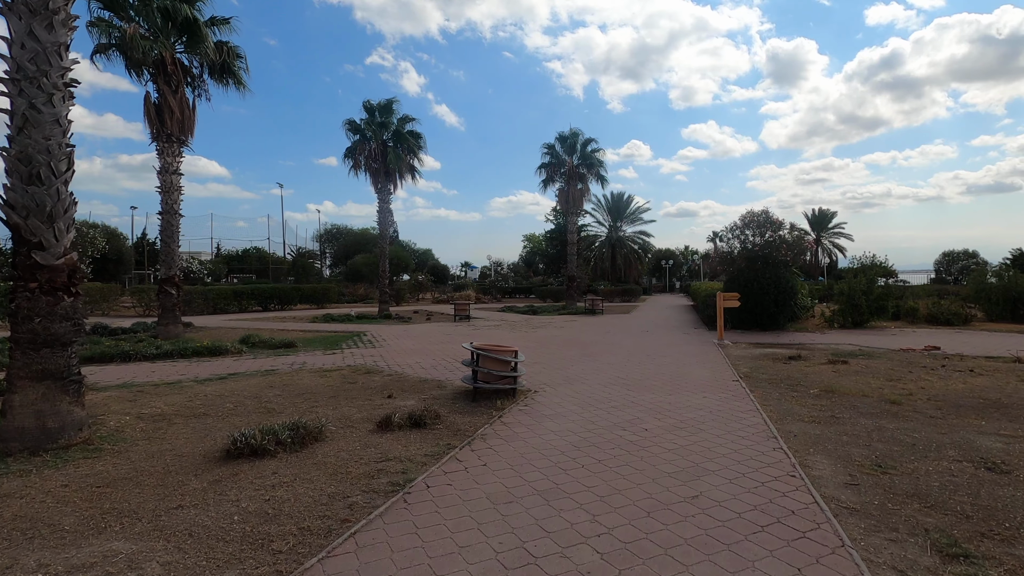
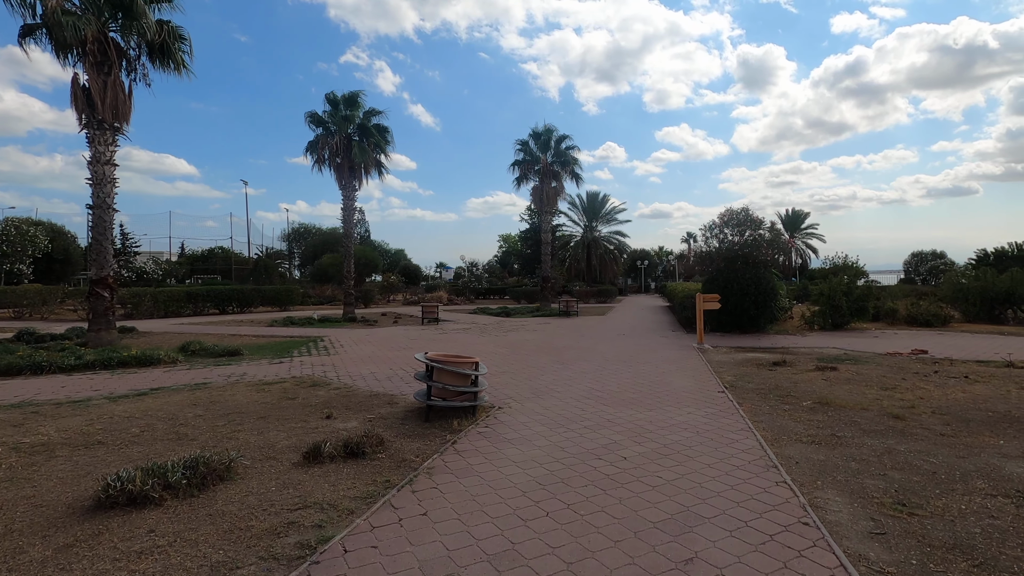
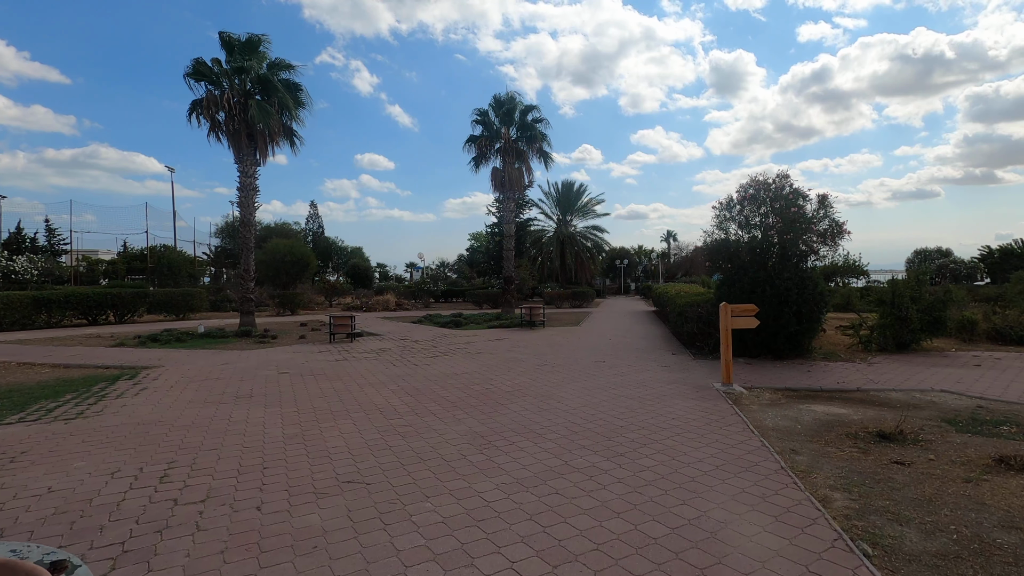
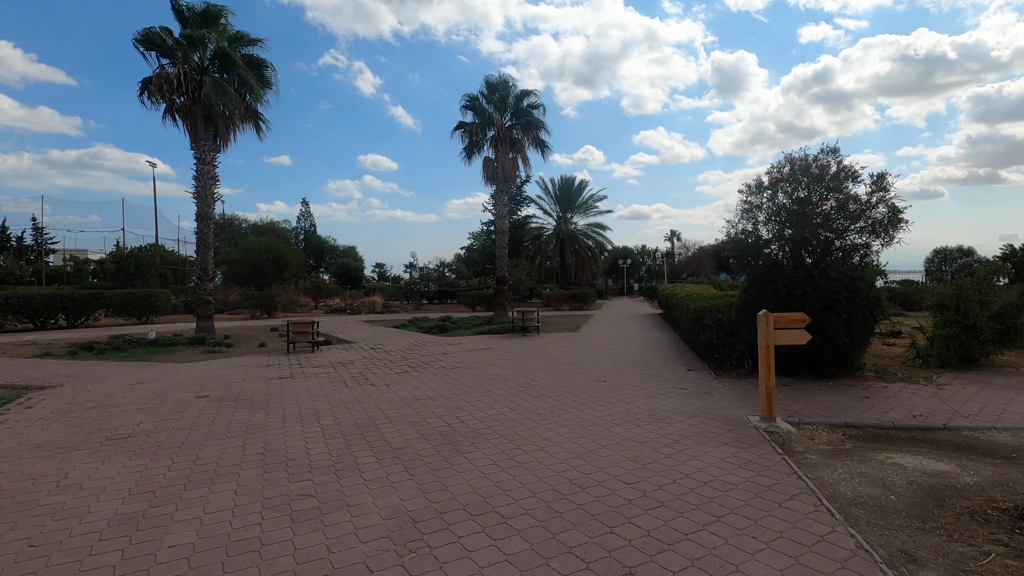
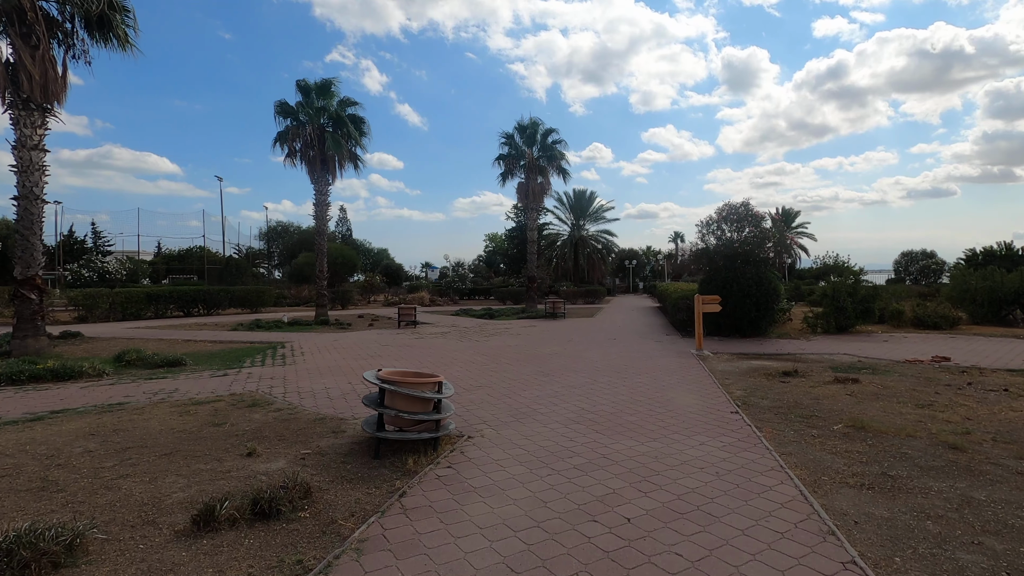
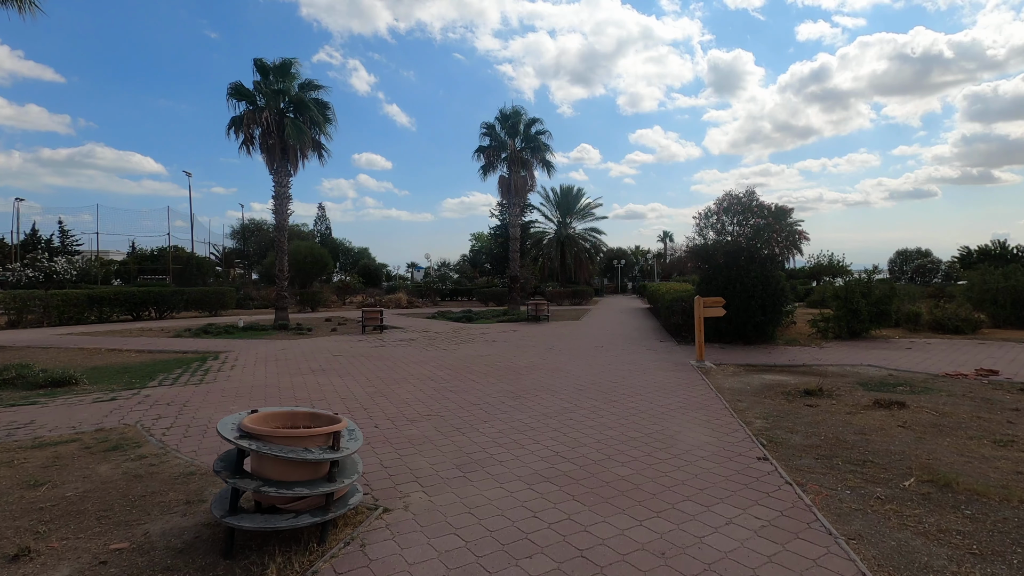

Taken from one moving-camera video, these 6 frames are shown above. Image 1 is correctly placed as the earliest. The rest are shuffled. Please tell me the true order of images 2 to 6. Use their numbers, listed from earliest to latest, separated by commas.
2, 5, 6, 3, 4
